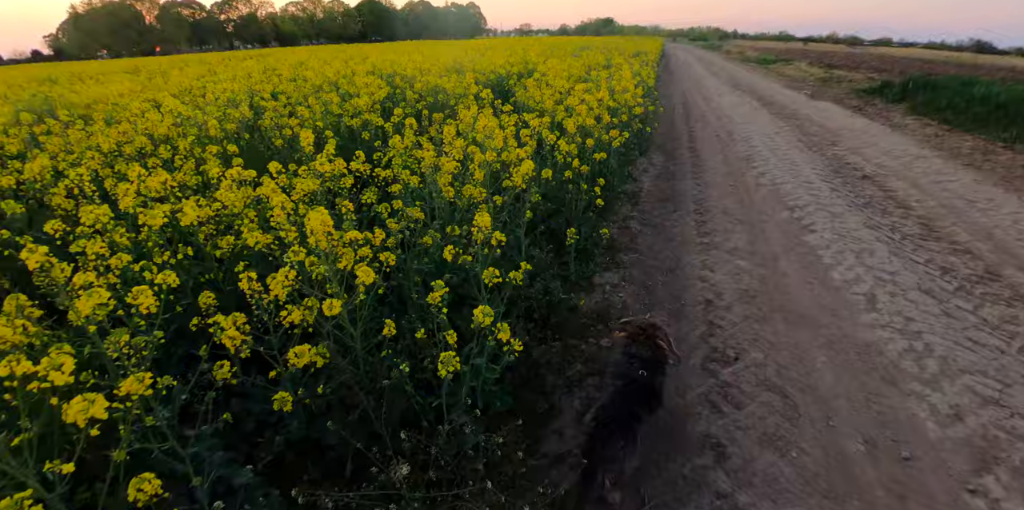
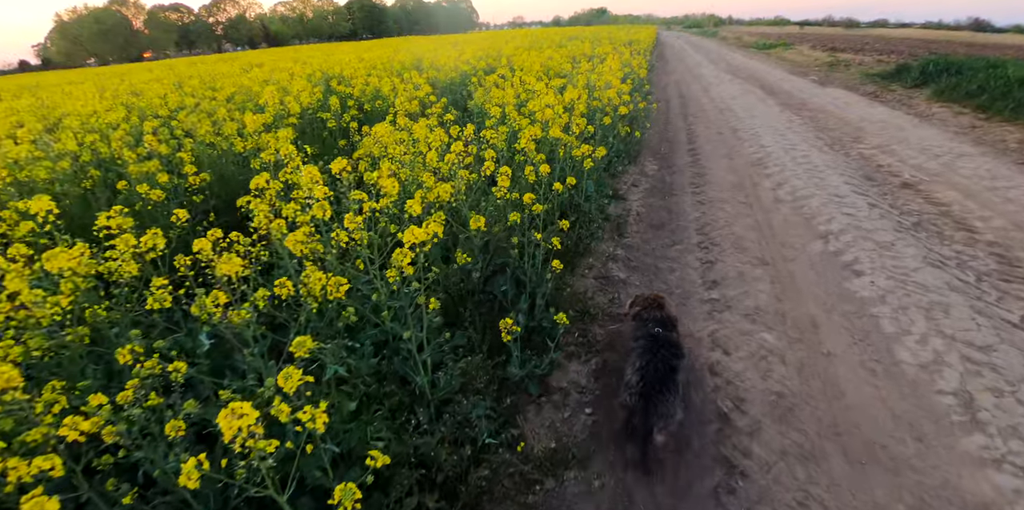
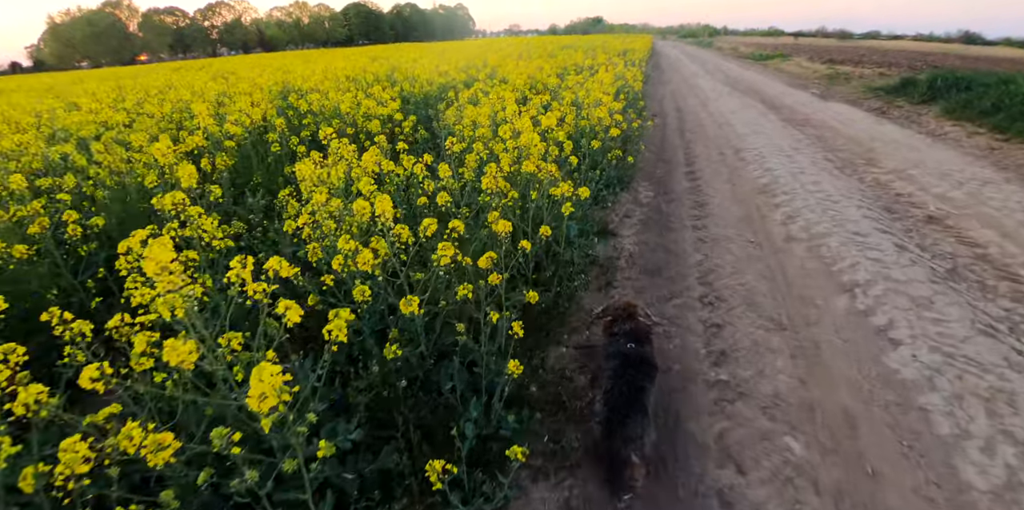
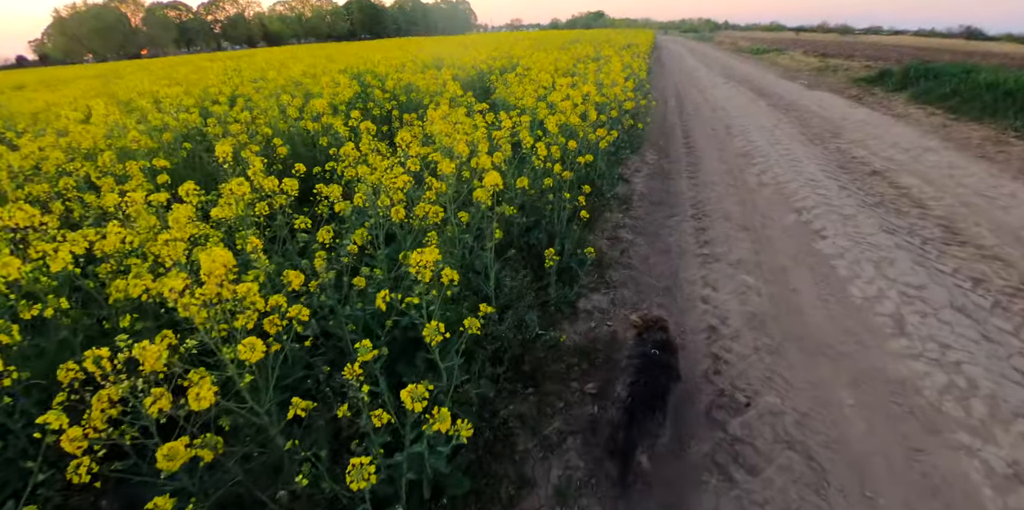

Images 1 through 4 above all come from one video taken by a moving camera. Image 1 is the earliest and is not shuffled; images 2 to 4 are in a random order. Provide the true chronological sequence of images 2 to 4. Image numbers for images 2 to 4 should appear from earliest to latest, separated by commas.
4, 2, 3
